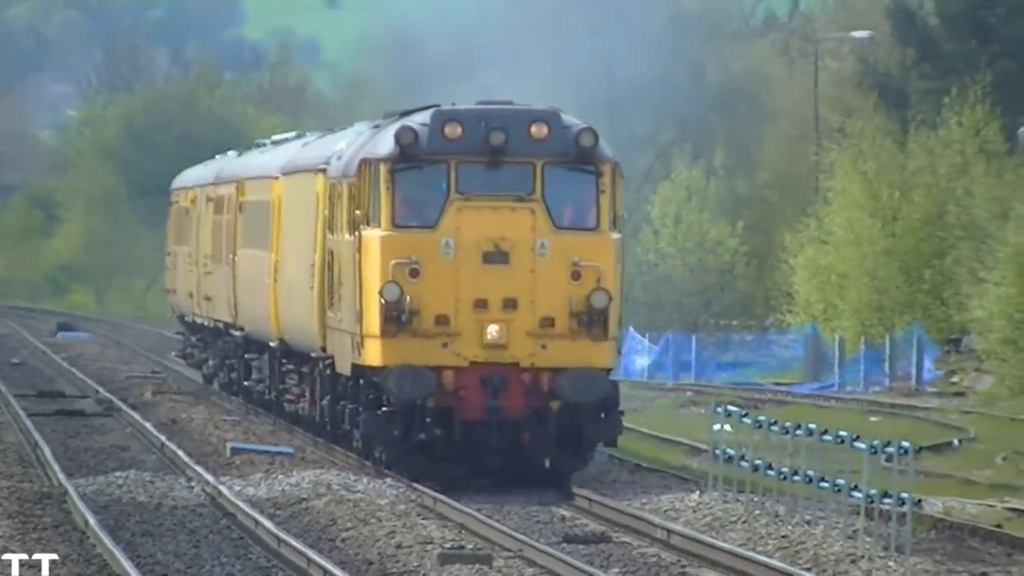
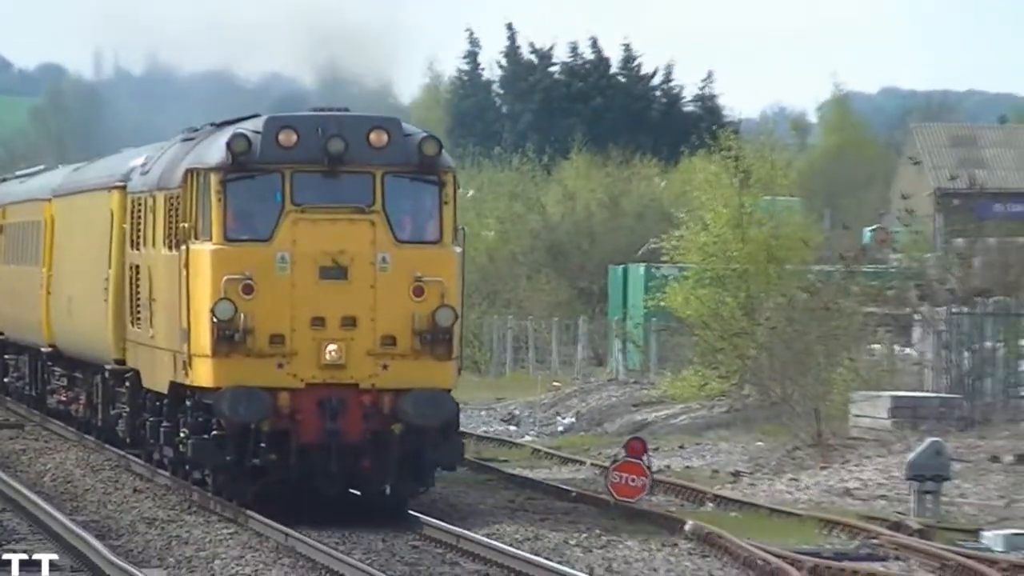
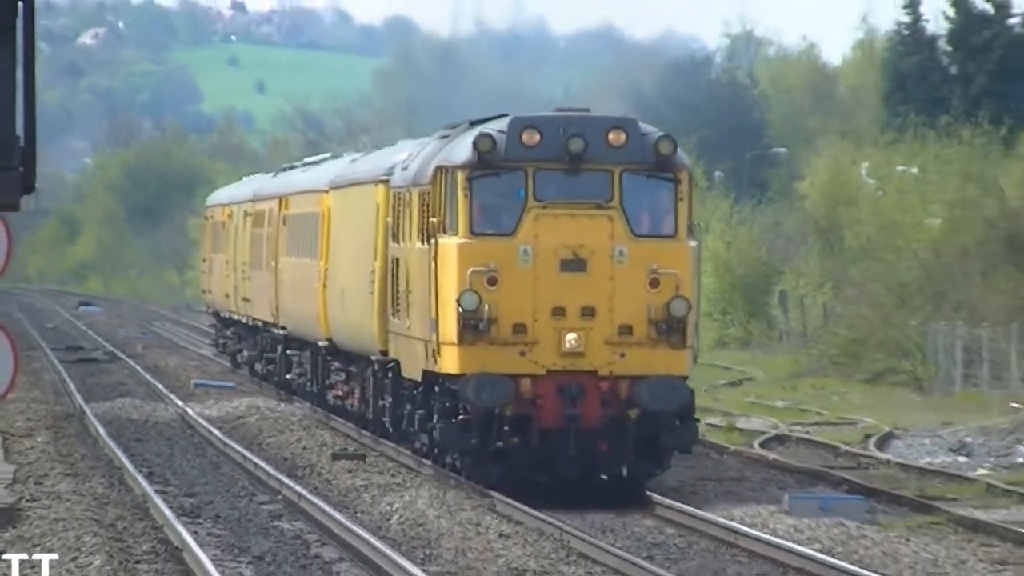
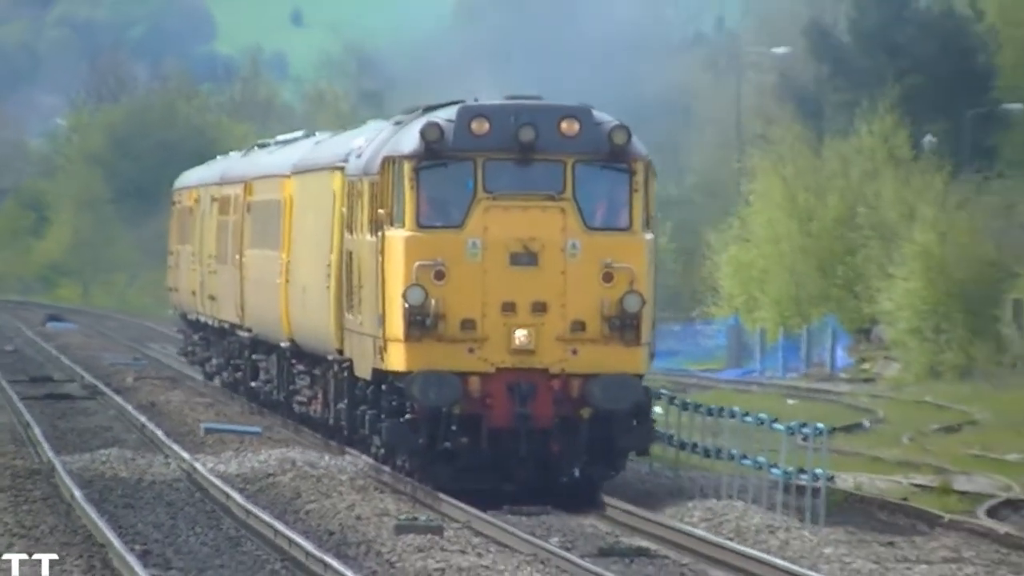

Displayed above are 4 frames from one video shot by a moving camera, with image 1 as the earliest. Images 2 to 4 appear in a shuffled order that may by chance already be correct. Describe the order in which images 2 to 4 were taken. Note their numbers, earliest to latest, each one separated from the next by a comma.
4, 3, 2
